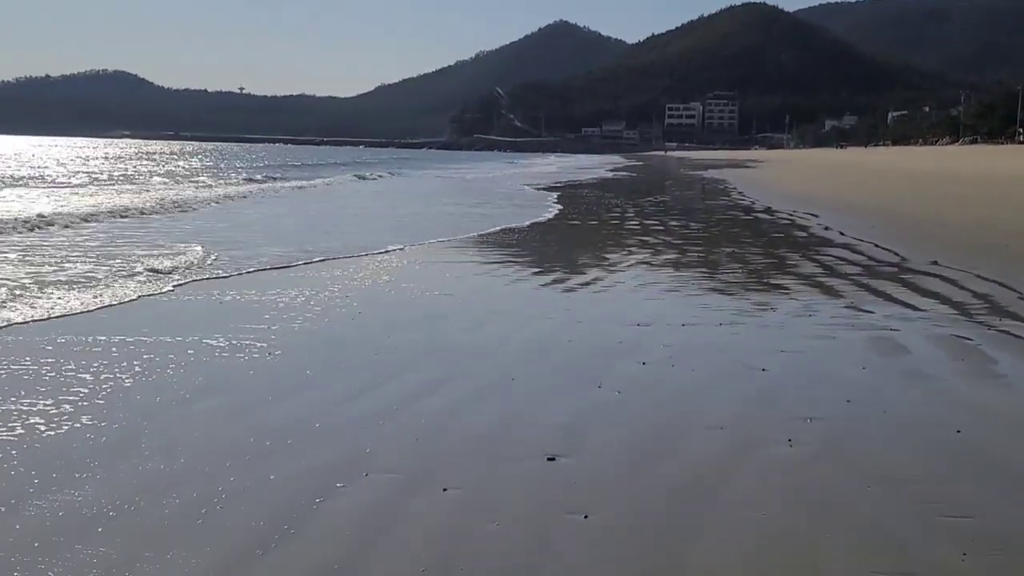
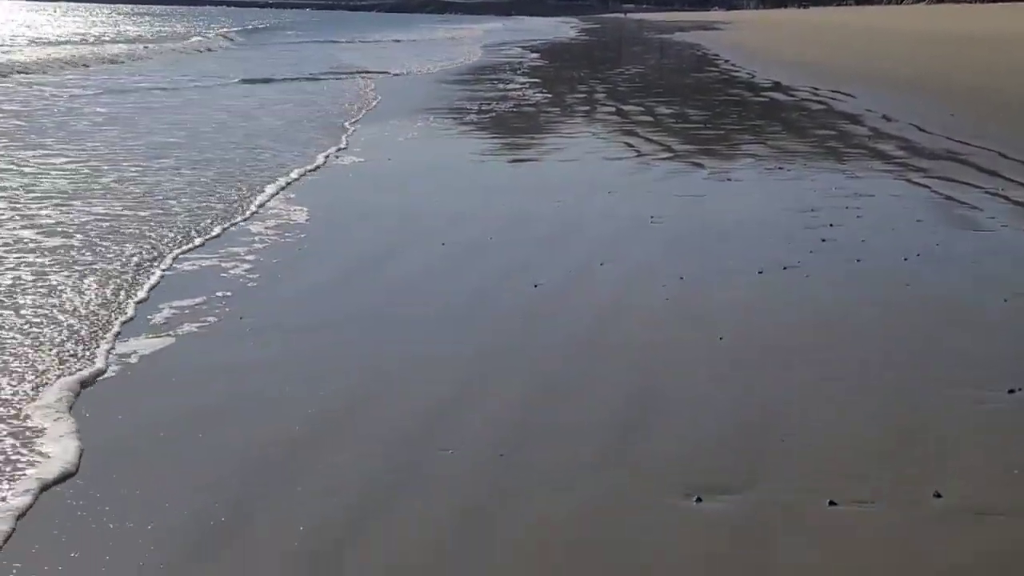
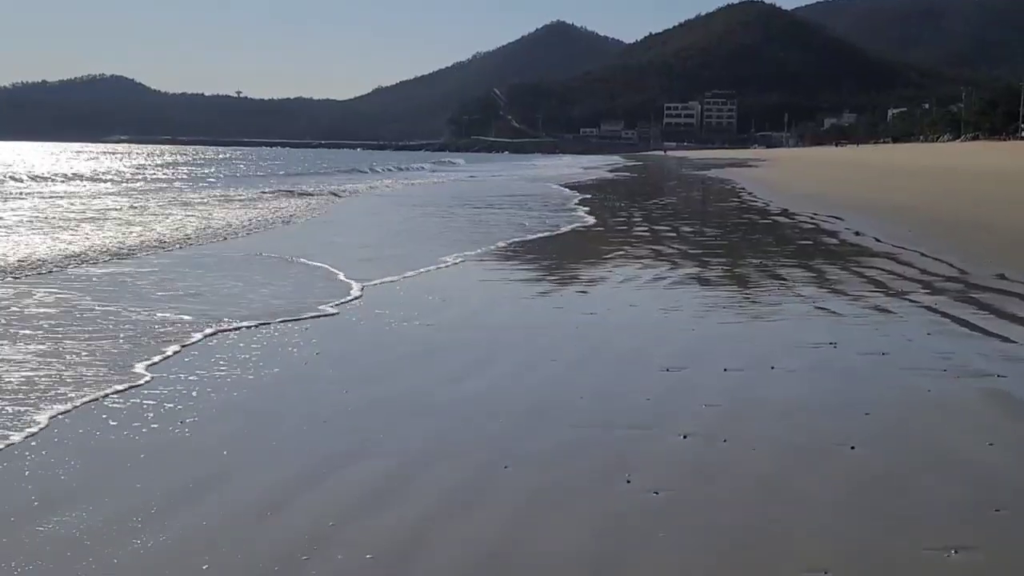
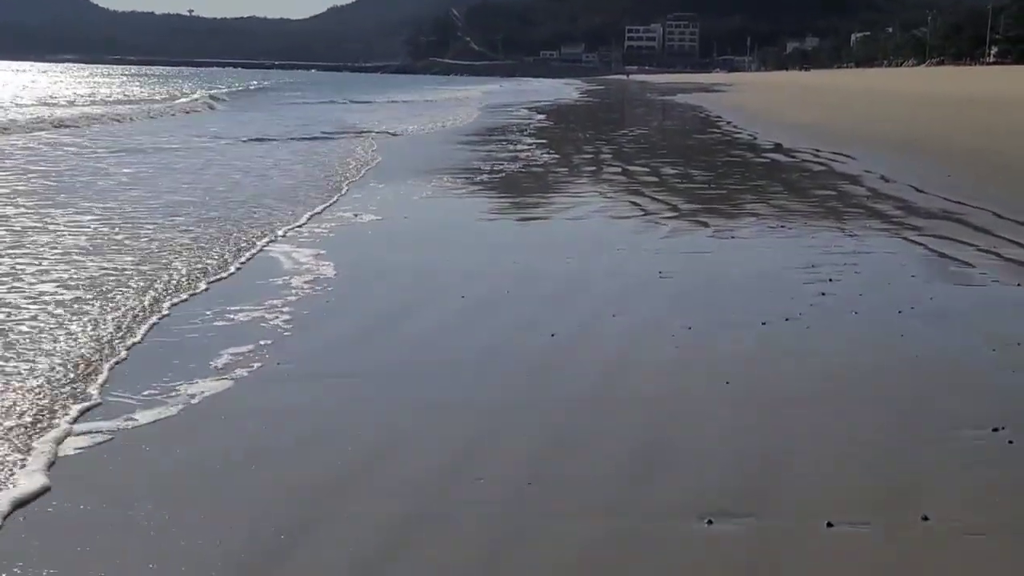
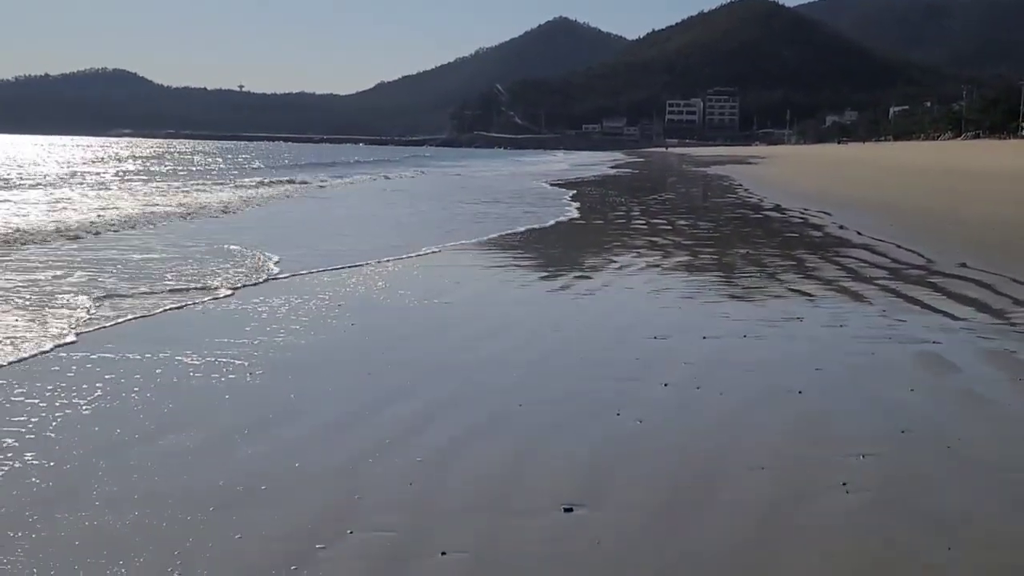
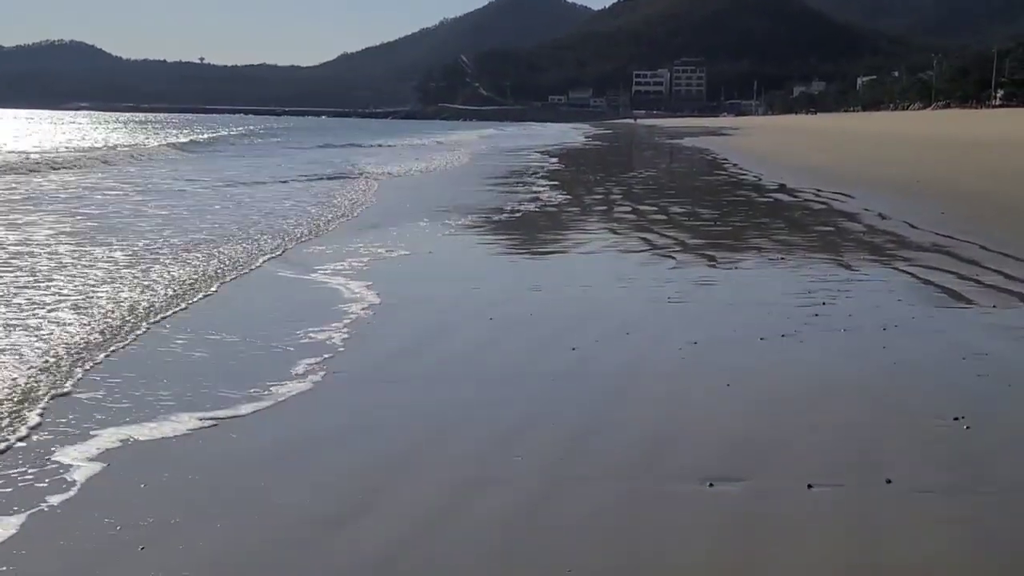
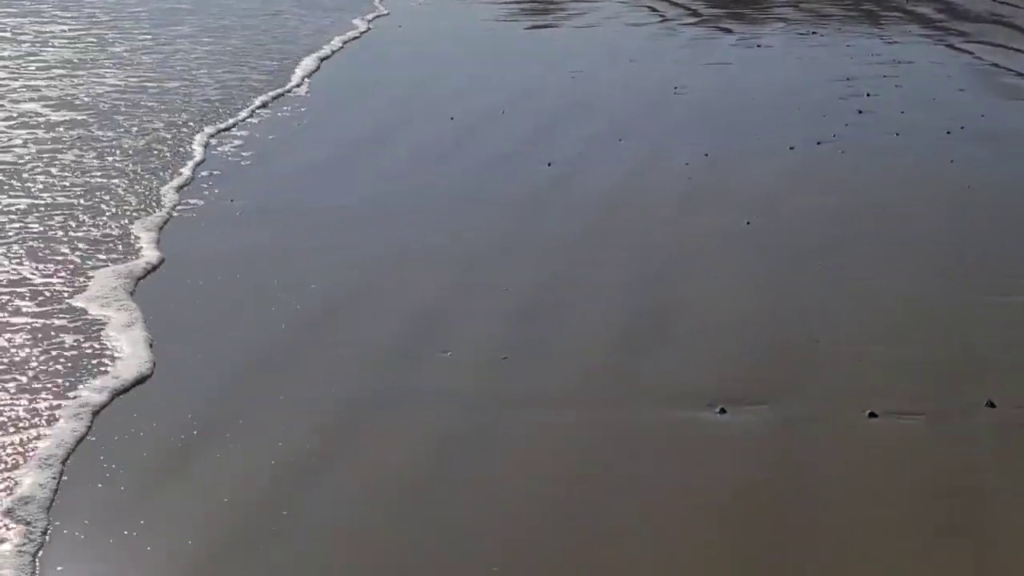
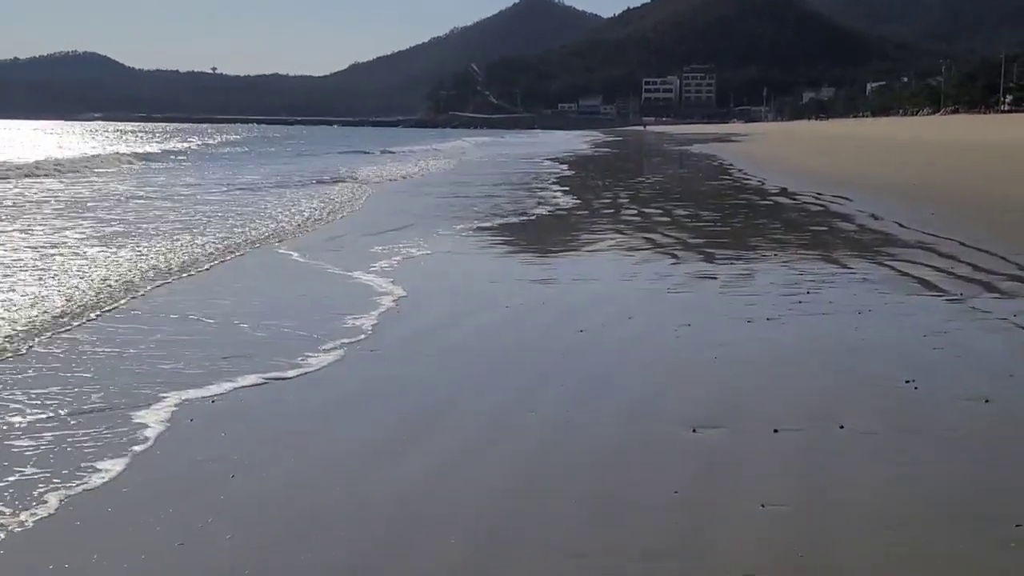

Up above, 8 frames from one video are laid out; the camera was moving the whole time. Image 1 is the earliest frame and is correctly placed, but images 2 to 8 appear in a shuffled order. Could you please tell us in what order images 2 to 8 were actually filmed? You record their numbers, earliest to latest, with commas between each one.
5, 3, 8, 6, 4, 2, 7
